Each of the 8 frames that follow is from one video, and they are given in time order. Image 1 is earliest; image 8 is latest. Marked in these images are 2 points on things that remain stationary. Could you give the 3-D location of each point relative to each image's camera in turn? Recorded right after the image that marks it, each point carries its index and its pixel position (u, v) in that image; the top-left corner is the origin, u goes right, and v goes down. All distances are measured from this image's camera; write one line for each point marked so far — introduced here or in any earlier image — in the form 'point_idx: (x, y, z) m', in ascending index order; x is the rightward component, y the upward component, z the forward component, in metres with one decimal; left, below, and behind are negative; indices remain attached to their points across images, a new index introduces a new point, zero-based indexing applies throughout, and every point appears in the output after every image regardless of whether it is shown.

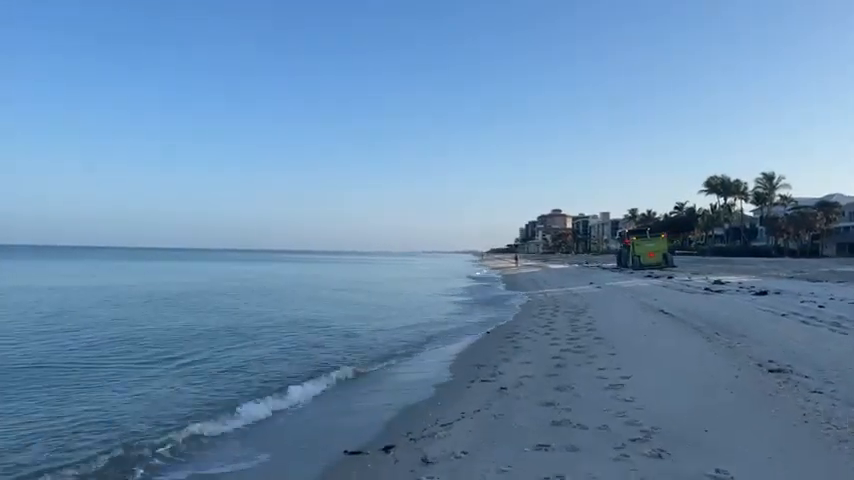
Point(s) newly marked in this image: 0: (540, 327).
0: (+3.1, -2.4, +17.4) m
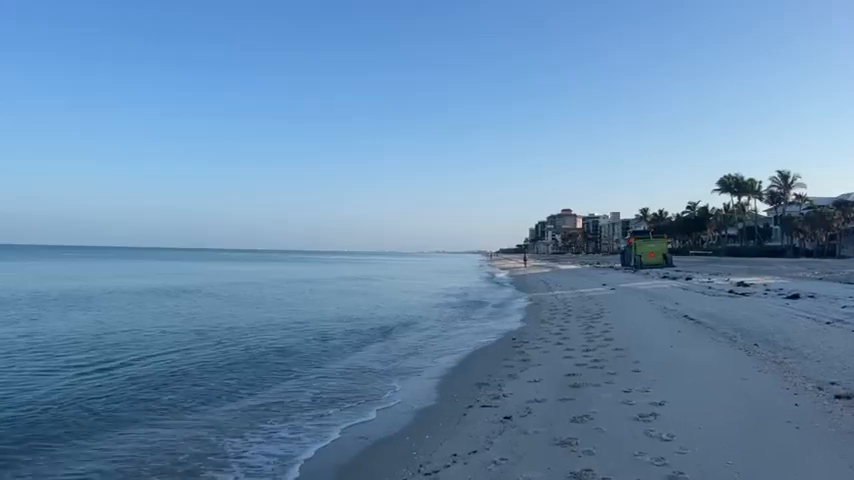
0: (+3.0, -2.3, +15.7) m
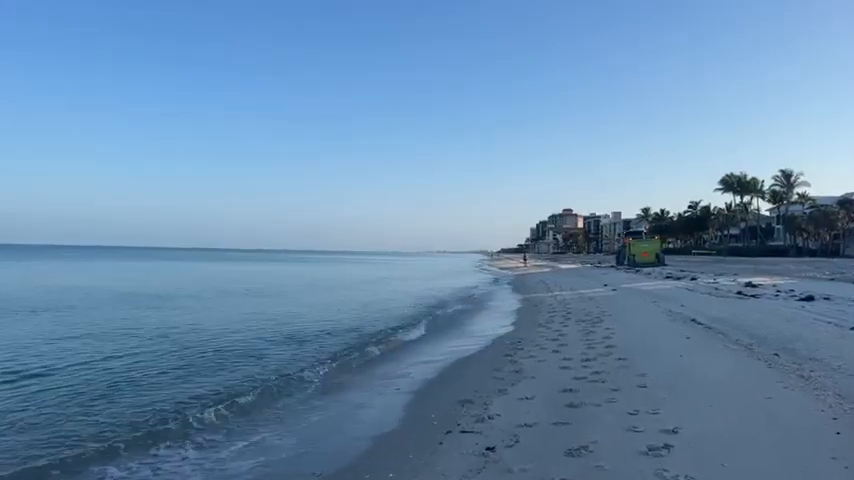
0: (+2.7, -2.3, +14.4) m
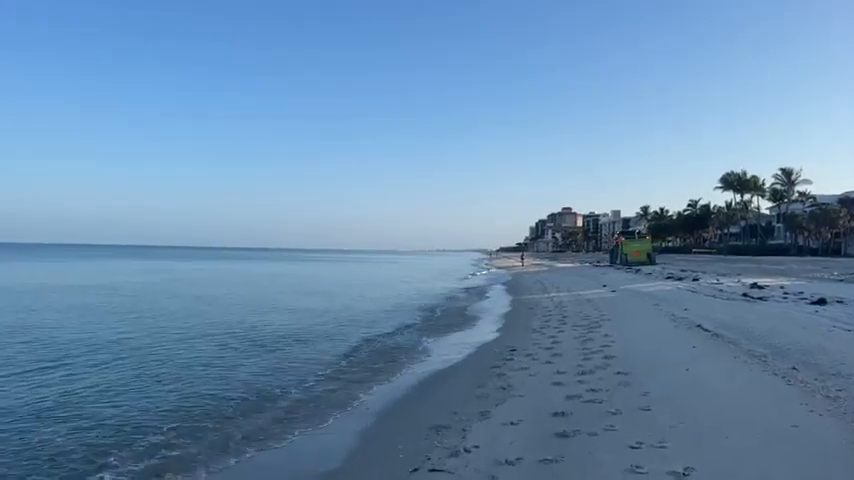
0: (+2.3, -2.3, +13.2) m
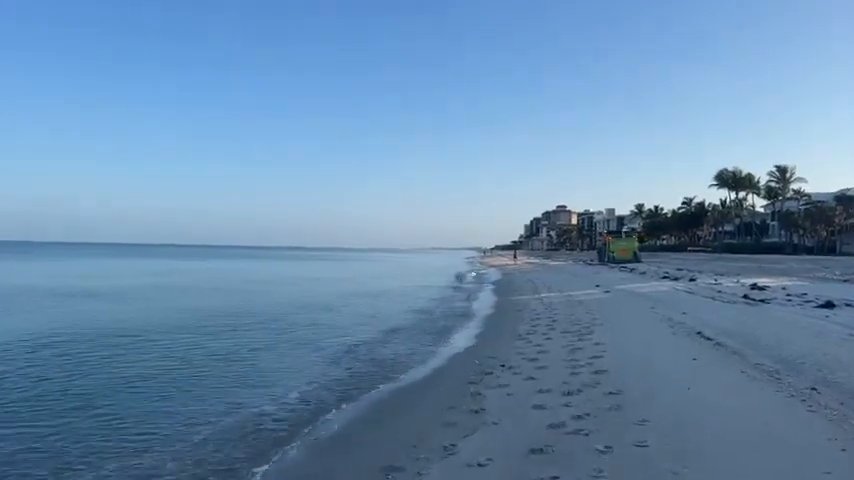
0: (+1.8, -2.3, +11.9) m
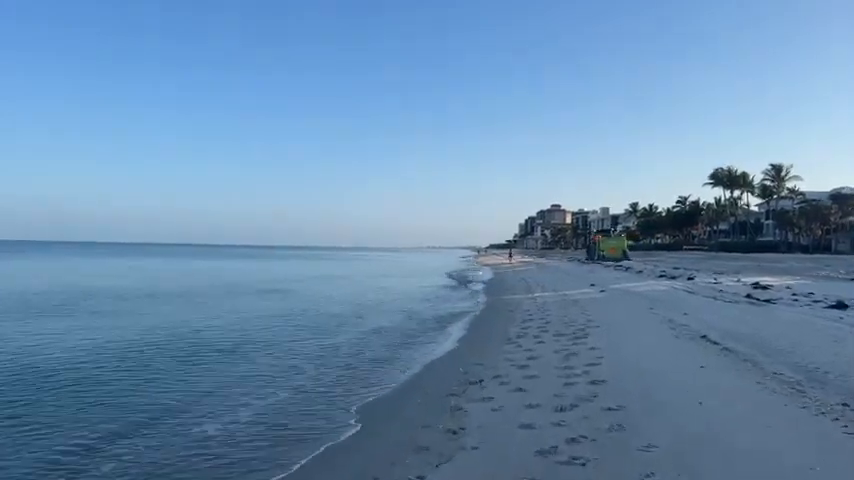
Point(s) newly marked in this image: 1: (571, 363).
0: (+1.4, -2.2, +10.7) m
1: (+2.4, -2.1, +10.7) m
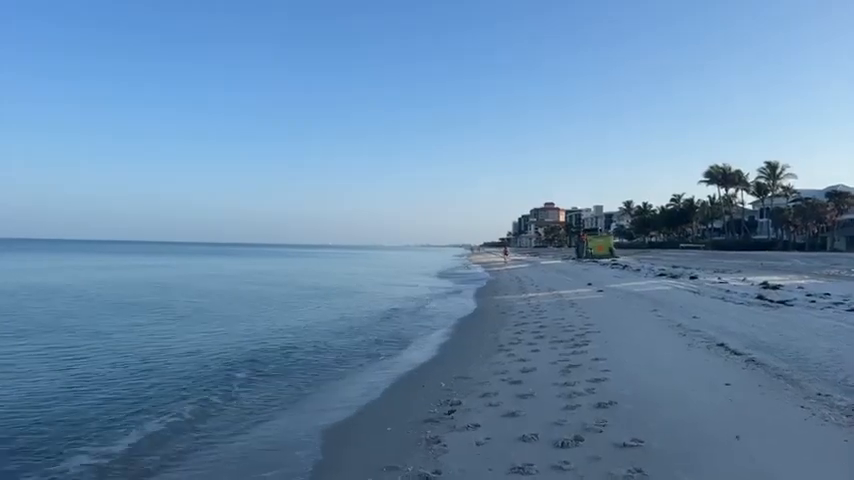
0: (+1.1, -2.1, +9.2) m
1: (+2.1, -2.0, +9.2) m
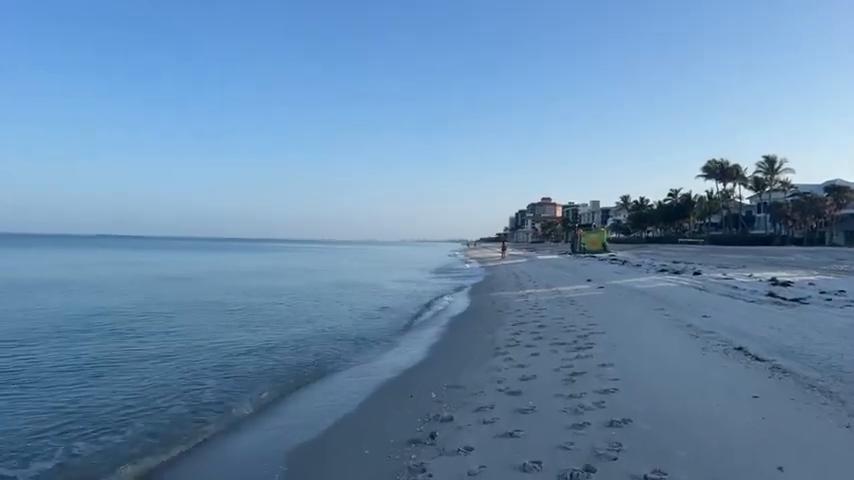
0: (+0.9, -2.0, +8.2) m
1: (+1.9, -1.9, +8.2) m
